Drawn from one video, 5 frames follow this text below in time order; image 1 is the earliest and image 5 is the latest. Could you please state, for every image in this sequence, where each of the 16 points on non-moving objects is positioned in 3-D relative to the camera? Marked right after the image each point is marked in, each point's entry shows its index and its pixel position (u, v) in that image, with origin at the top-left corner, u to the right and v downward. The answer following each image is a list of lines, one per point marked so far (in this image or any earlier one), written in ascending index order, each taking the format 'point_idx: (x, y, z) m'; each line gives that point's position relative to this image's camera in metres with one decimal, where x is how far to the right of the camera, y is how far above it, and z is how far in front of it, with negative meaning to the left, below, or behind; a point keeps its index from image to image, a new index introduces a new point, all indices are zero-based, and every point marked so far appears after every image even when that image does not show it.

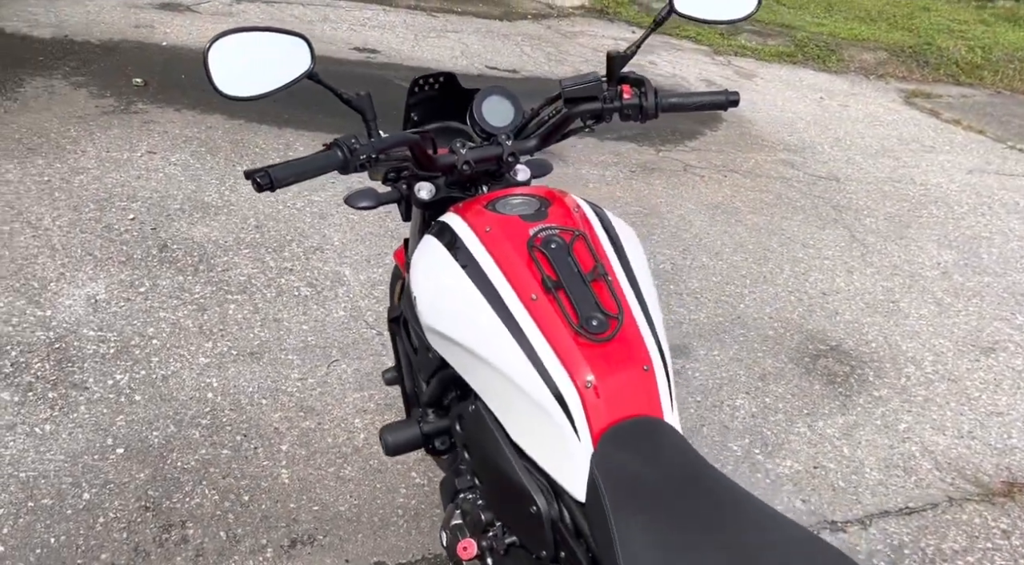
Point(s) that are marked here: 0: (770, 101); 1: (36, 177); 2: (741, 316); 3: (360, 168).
0: (+2.3, +1.6, +9.1) m
1: (-2.7, +0.6, +5.9) m
2: (+1.4, -0.2, +6.1) m
3: (-0.4, +0.3, +3.0) m
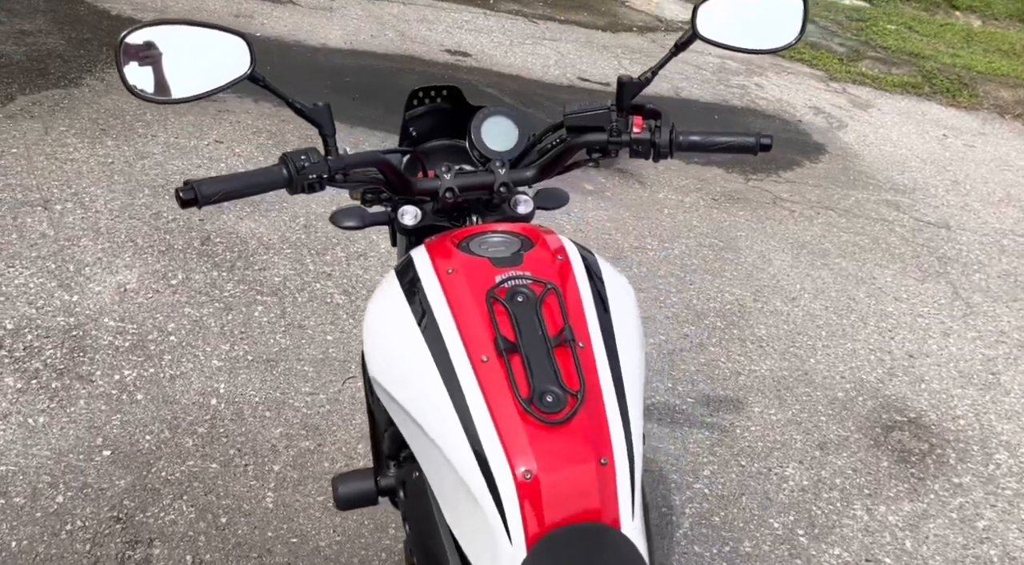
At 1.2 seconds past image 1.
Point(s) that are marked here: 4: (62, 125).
0: (+3.1, +1.2, +8.3) m
1: (-2.3, +0.7, +5.8) m
2: (+1.6, -0.5, +5.5) m
3: (-0.5, +0.2, +2.6) m
4: (-2.7, +0.9, +6.1) m
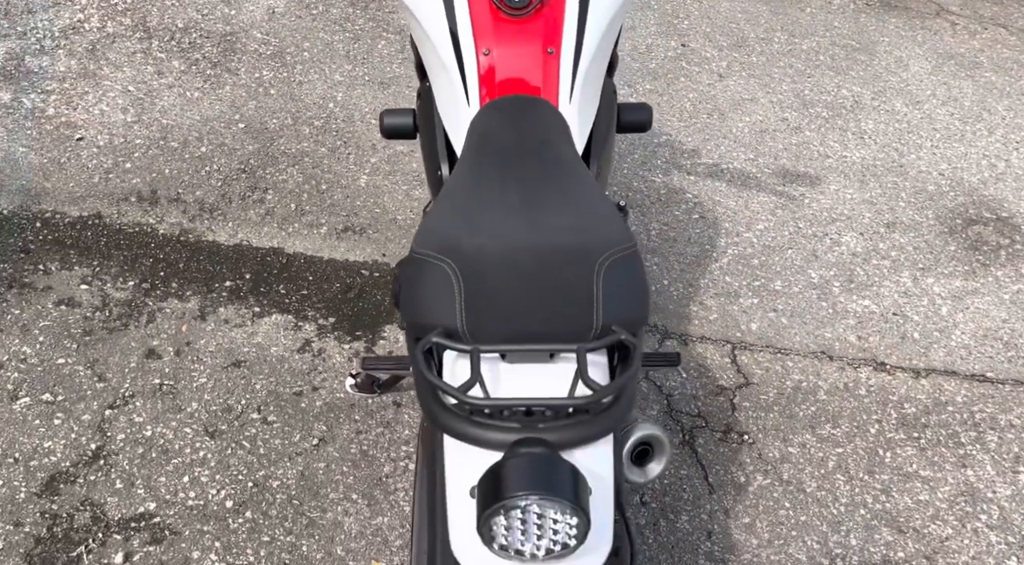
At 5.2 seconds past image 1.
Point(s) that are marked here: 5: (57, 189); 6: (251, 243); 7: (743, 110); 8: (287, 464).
0: (+4.4, +2.5, +7.8) m
1: (-1.5, +2.4, +6.5) m
2: (+2.1, +0.6, +5.6) m
3: (-0.4, +1.3, +3.1) m
4: (-1.7, +2.7, +6.8) m
5: (-1.5, +0.3, +3.4) m
6: (-0.9, +0.1, +3.3) m
7: (+0.9, +0.7, +4.3) m
8: (-0.6, -0.5, +2.9) m
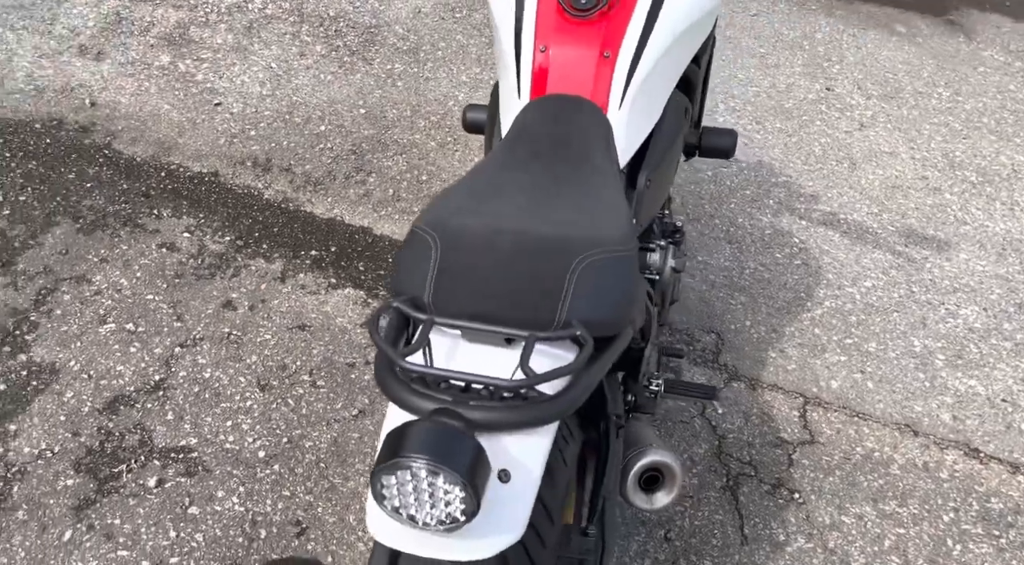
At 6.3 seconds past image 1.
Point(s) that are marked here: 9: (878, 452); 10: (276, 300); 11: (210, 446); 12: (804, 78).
0: (+5.8, +1.5, +6.8) m
1: (-0.1, +2.4, +6.8) m
2: (+2.9, +0.1, +5.1) m
3: (0.0, +1.3, +3.2) m
4: (-0.3, +2.7, +7.1) m
5: (-1.2, +0.5, +3.7) m
6: (-0.6, +0.2, +3.5) m
7: (+1.4, +0.5, +4.1) m
8: (-0.6, -0.4, +3.0) m
9: (+1.1, -0.5, +3.2) m
10: (-0.8, -0.1, +3.3) m
11: (-0.9, -0.5, +3.0) m
12: (+1.3, +0.9, +4.4) m
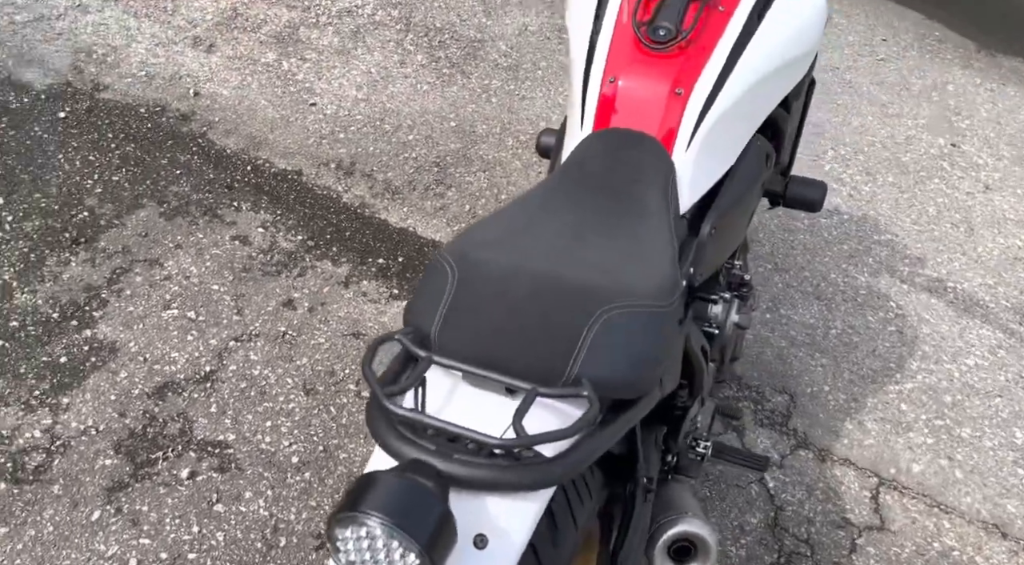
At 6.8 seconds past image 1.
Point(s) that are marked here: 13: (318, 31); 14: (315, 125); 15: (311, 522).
0: (+6.5, +0.6, +5.8) m
1: (+0.8, +2.1, +6.6) m
2: (+3.3, -0.3, +4.5) m
3: (+0.3, +1.2, +3.1) m
4: (+0.8, +2.5, +7.0) m
5: (-0.8, +0.5, +3.7) m
6: (-0.3, +0.2, +3.4) m
7: (+1.8, +0.2, +3.7) m
8: (-0.4, -0.5, +3.0) m
9: (+1.2, -0.7, +2.9) m
10: (-0.6, -0.1, +3.3) m
11: (-0.8, -0.5, +3.0) m
12: (+1.7, +0.6, +4.1) m
13: (-0.8, +1.0, +4.2) m
14: (-0.7, +0.6, +3.8) m
15: (-0.6, -0.6, +2.8) m
